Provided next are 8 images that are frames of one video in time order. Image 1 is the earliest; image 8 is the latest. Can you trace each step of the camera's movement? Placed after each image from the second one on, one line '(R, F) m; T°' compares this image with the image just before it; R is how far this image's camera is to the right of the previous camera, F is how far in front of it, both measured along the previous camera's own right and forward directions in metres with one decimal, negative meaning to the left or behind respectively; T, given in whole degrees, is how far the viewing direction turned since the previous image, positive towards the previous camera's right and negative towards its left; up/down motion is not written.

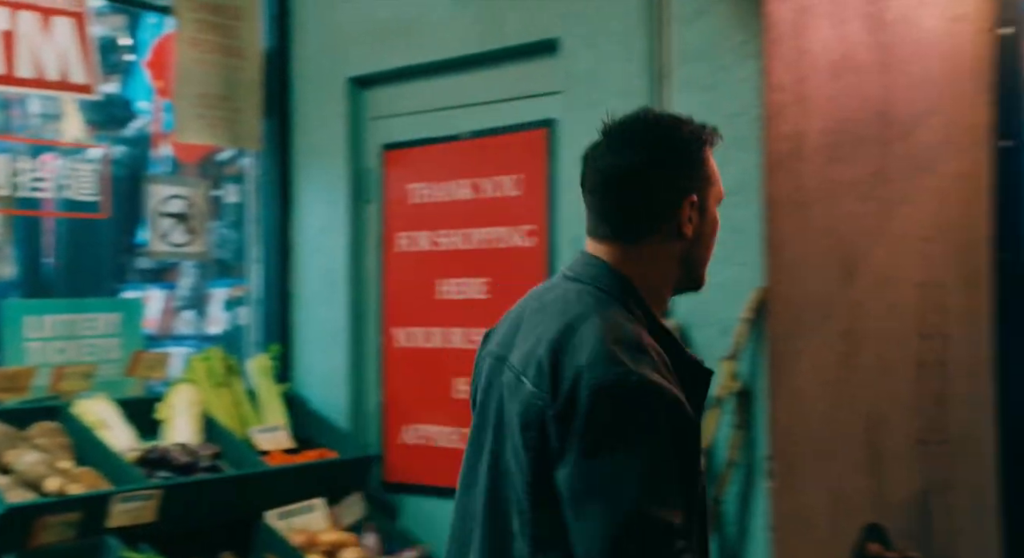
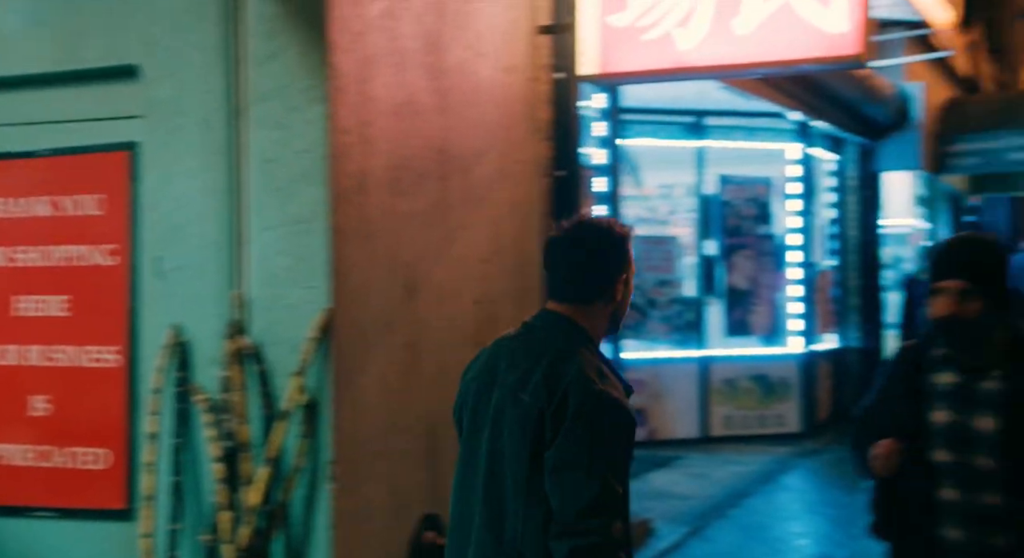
(-0.2, -0.3) m; +24°
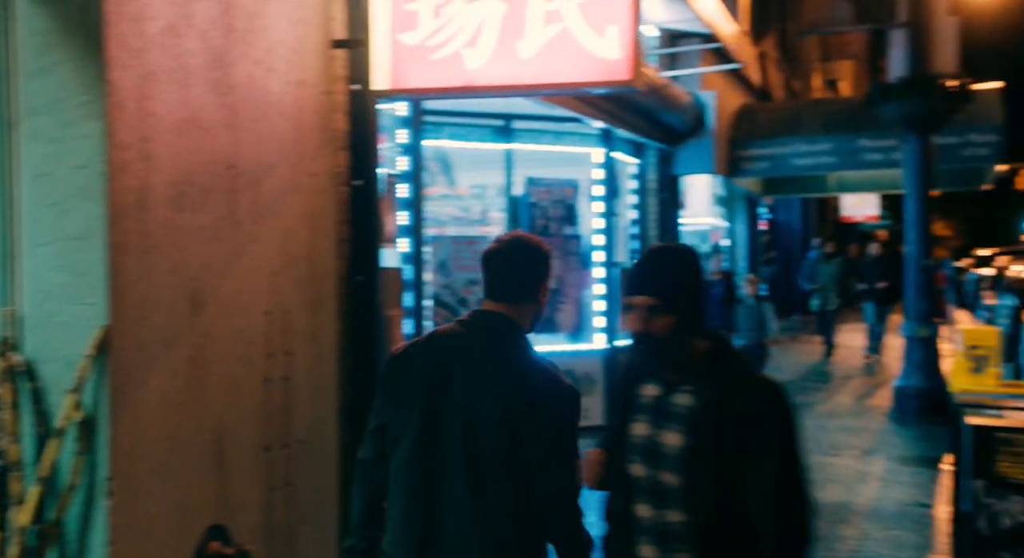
(+0.1, -0.1) m; +9°
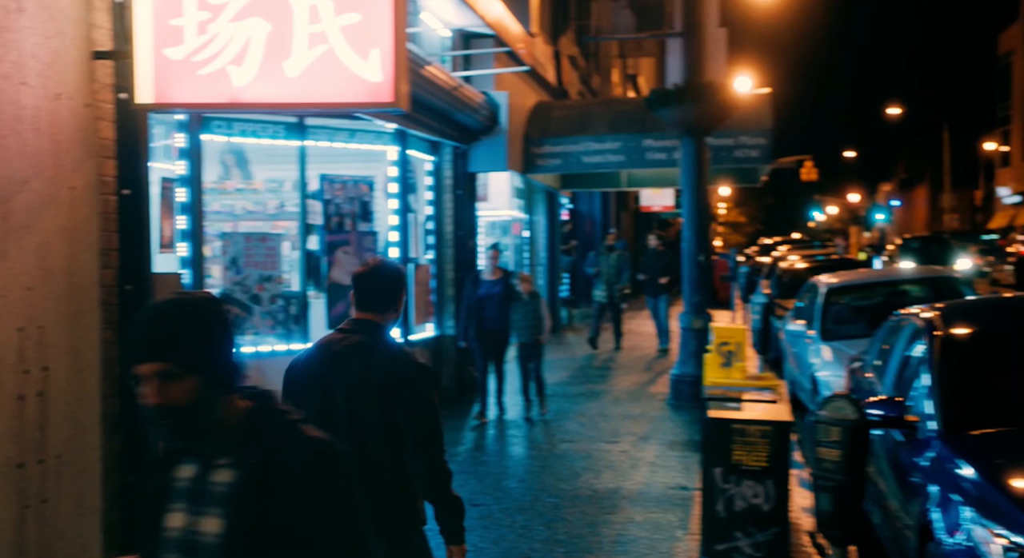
(+0.2, -0.2) m; +10°
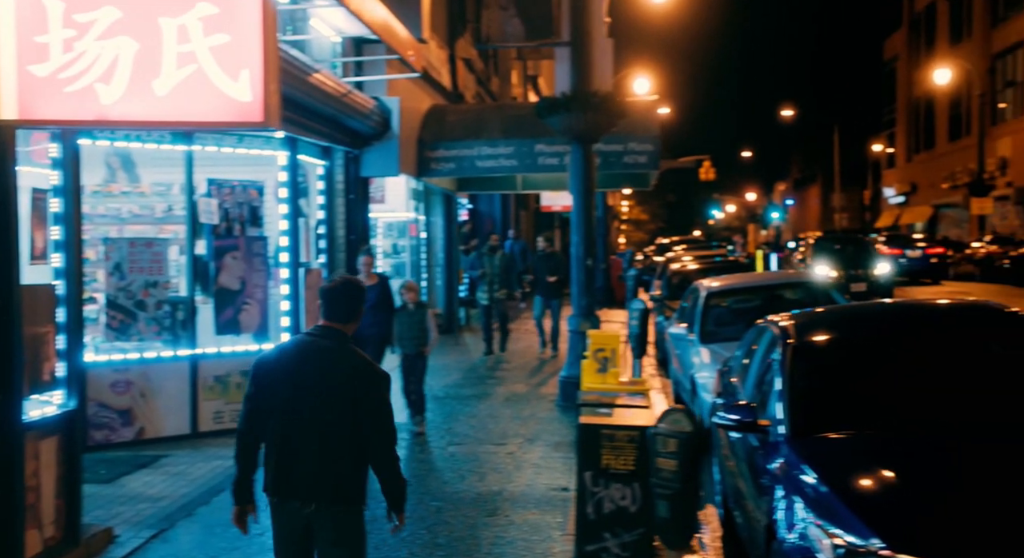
(+0.1, -0.1) m; +5°
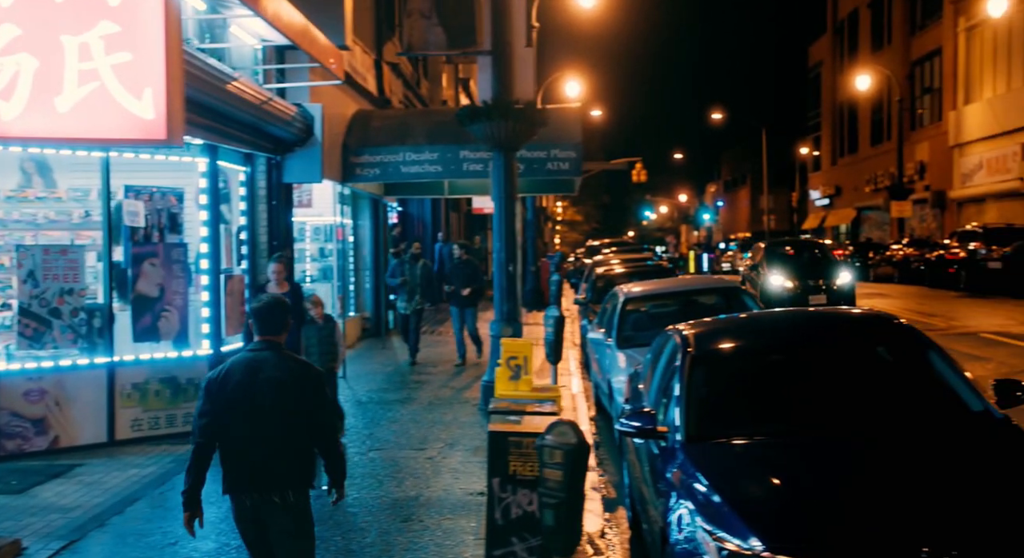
(+0.1, -0.1) m; +3°
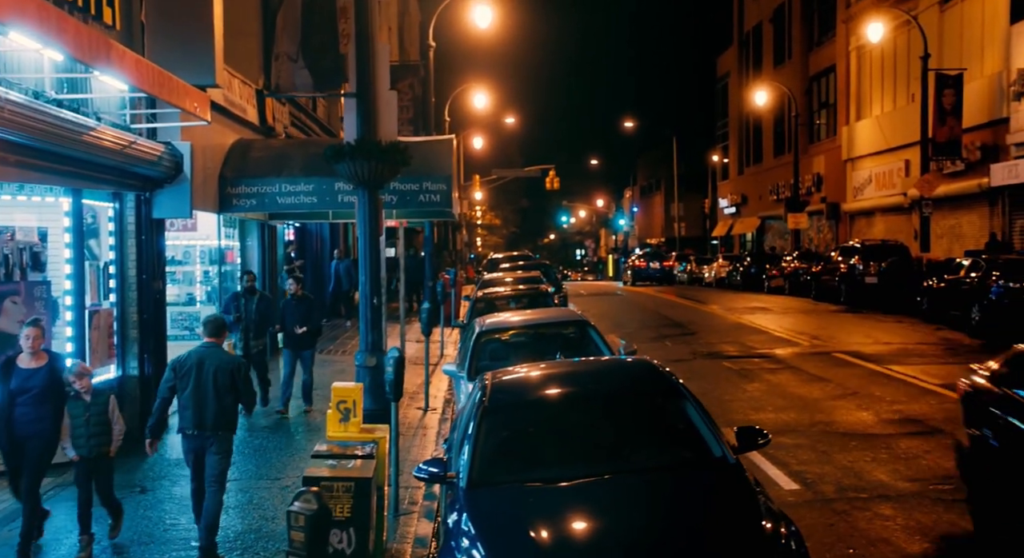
(+0.6, -0.6) m; +4°
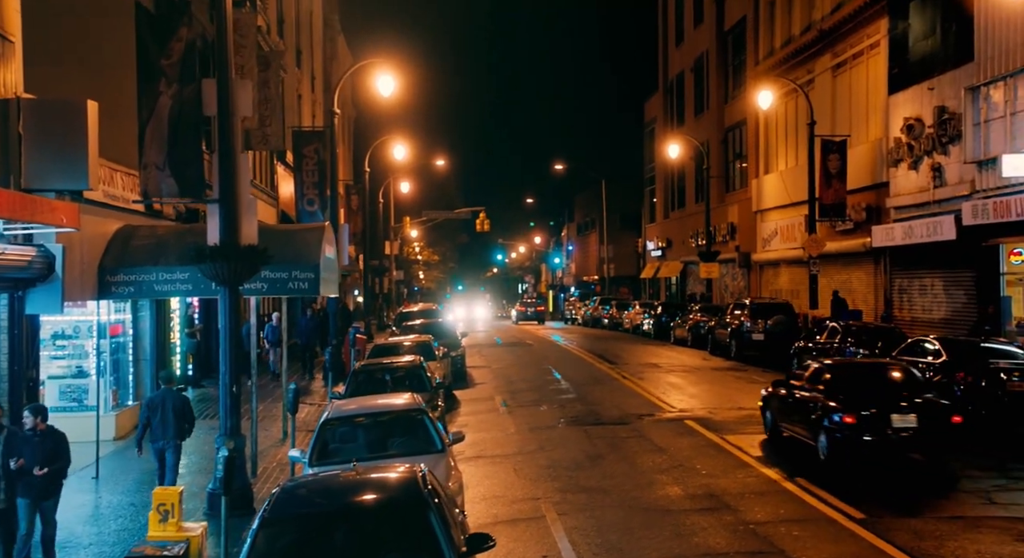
(+1.1, -1.4) m; +3°
